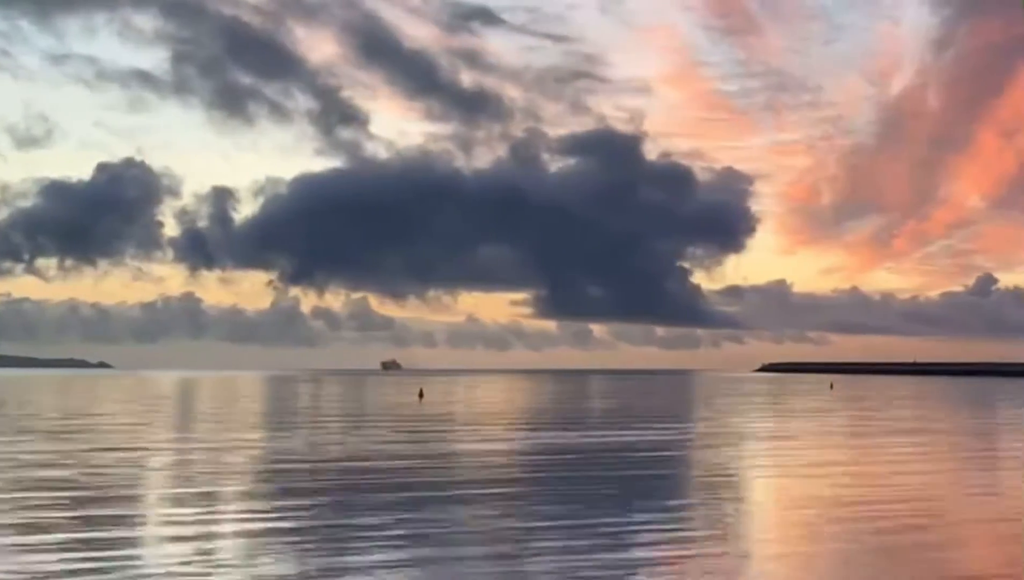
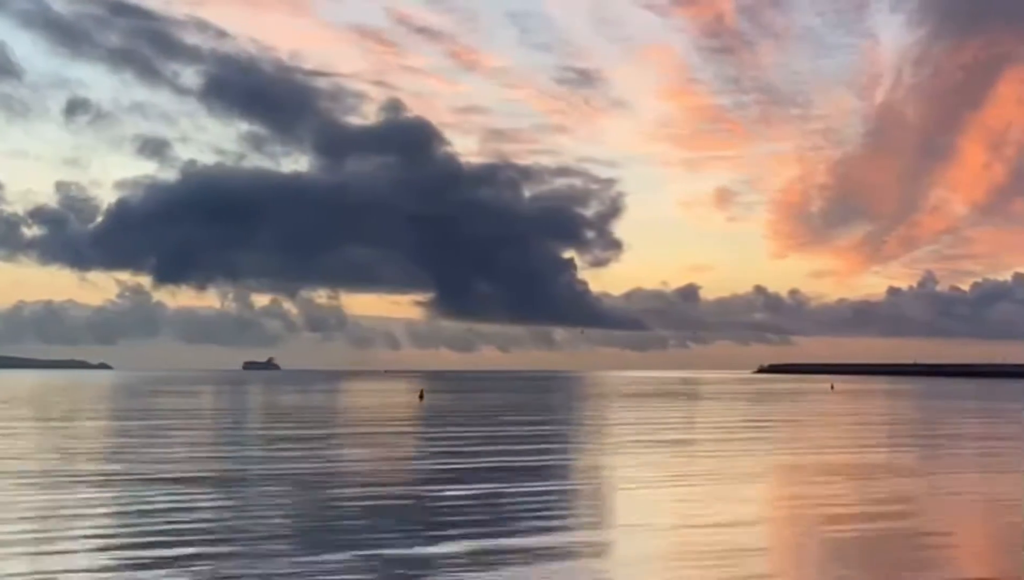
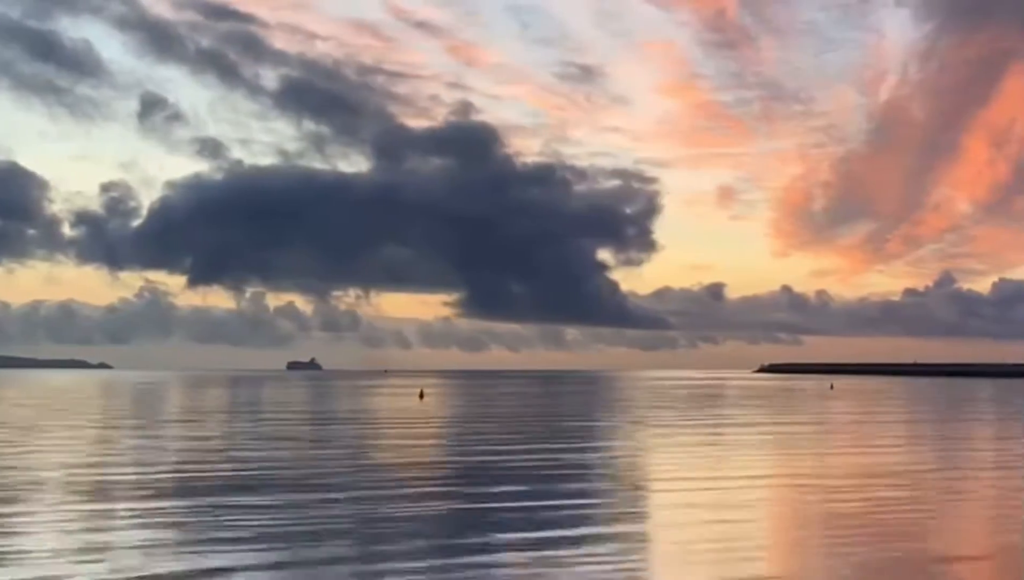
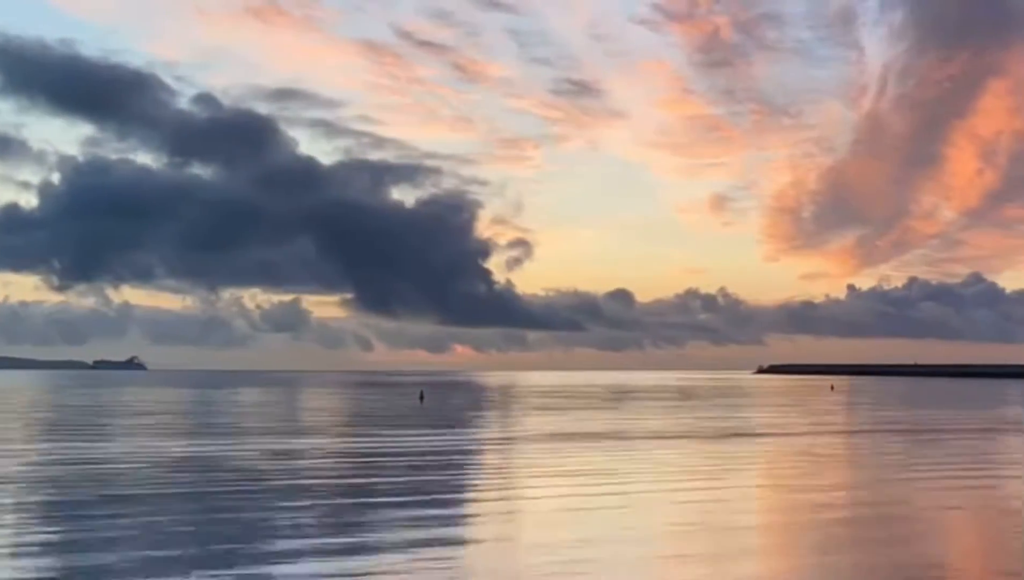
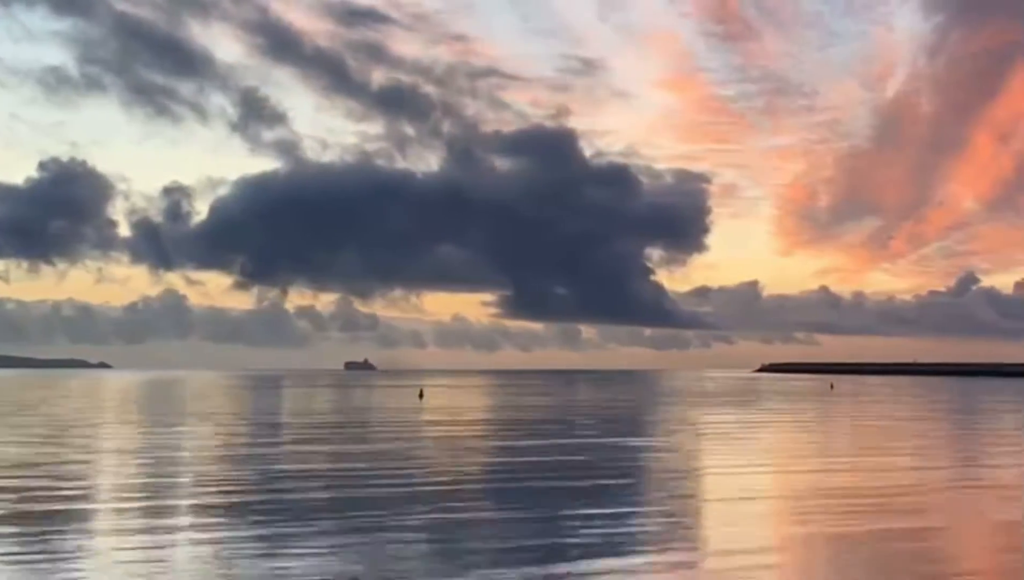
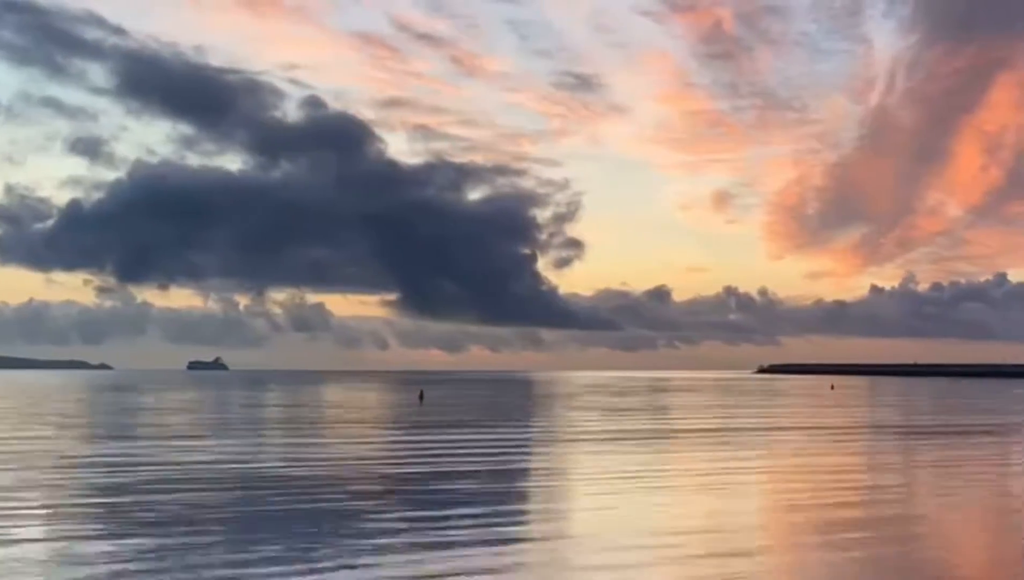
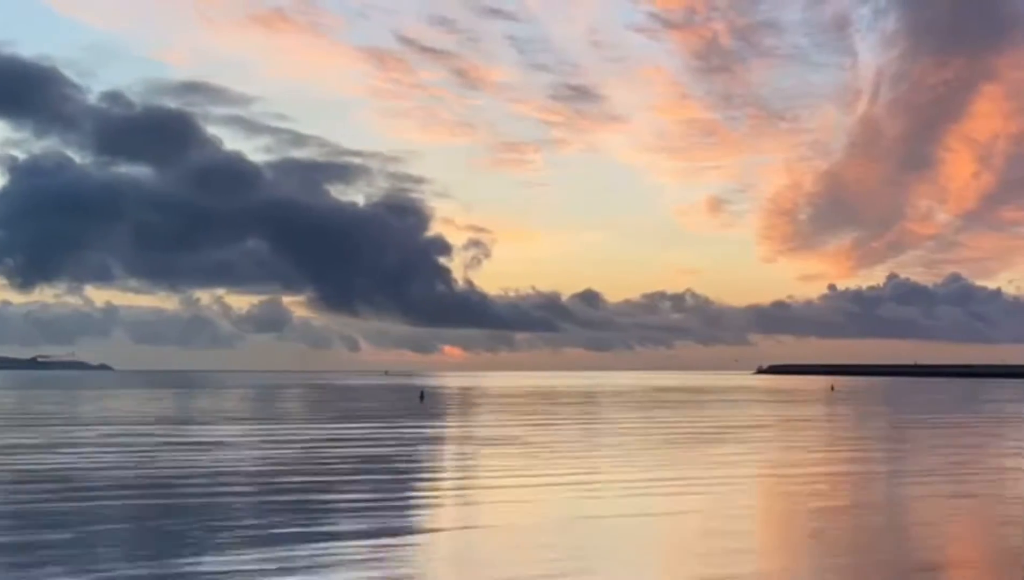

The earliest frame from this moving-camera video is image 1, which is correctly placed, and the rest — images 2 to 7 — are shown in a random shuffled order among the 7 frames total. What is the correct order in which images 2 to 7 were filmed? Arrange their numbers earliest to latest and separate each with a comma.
5, 3, 2, 6, 4, 7
